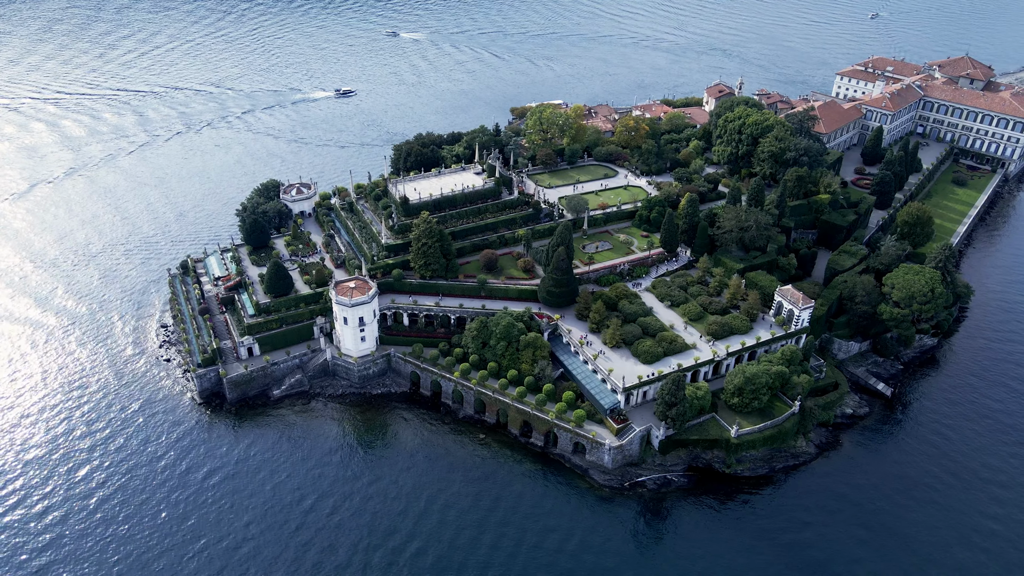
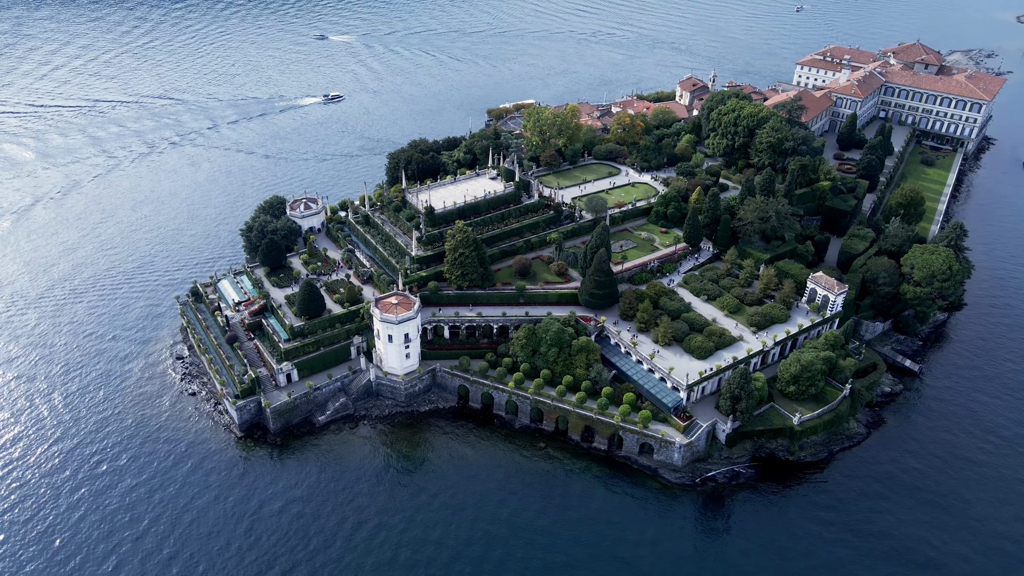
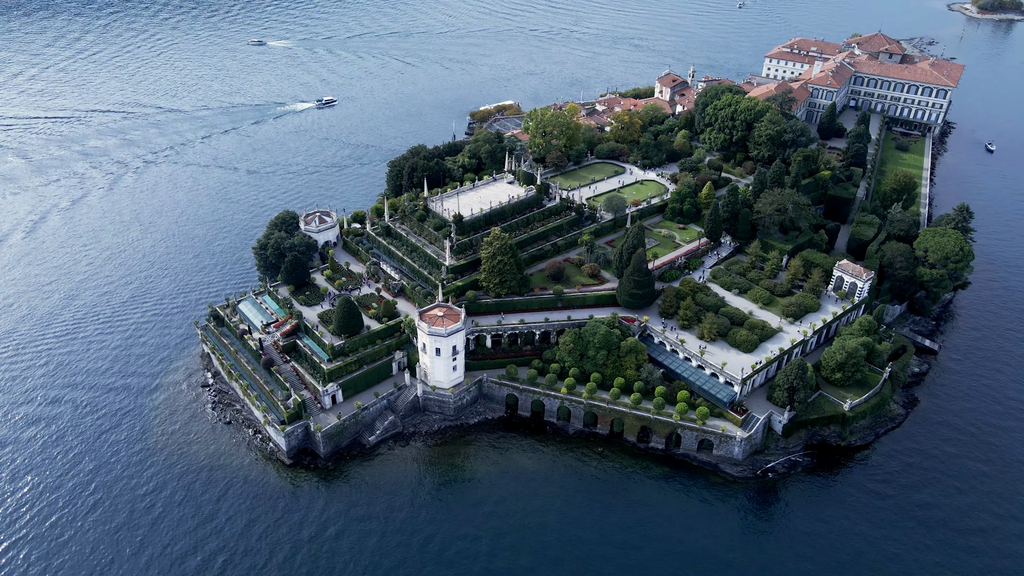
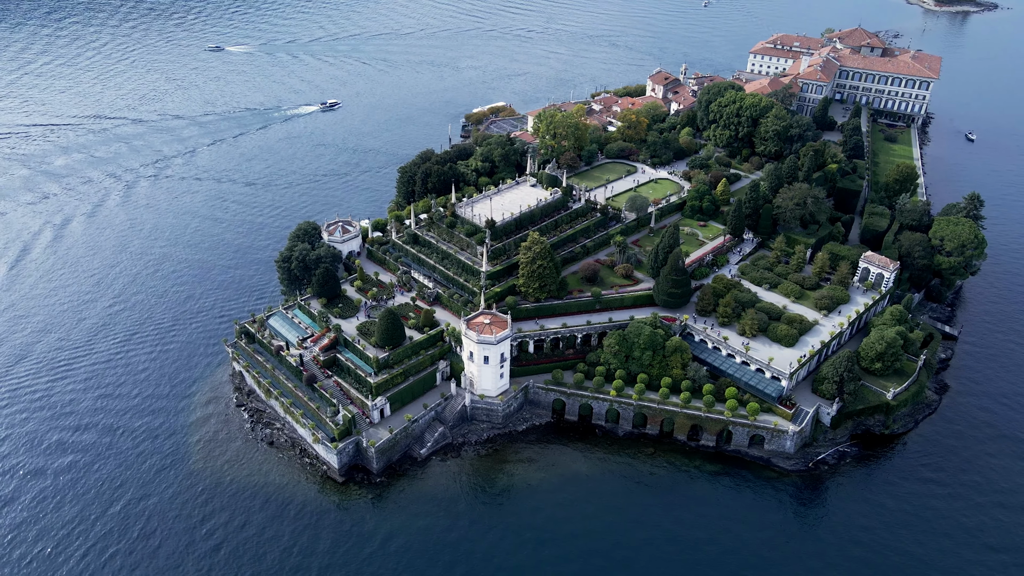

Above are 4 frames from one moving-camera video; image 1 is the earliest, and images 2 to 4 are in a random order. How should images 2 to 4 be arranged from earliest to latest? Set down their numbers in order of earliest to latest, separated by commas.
2, 3, 4
